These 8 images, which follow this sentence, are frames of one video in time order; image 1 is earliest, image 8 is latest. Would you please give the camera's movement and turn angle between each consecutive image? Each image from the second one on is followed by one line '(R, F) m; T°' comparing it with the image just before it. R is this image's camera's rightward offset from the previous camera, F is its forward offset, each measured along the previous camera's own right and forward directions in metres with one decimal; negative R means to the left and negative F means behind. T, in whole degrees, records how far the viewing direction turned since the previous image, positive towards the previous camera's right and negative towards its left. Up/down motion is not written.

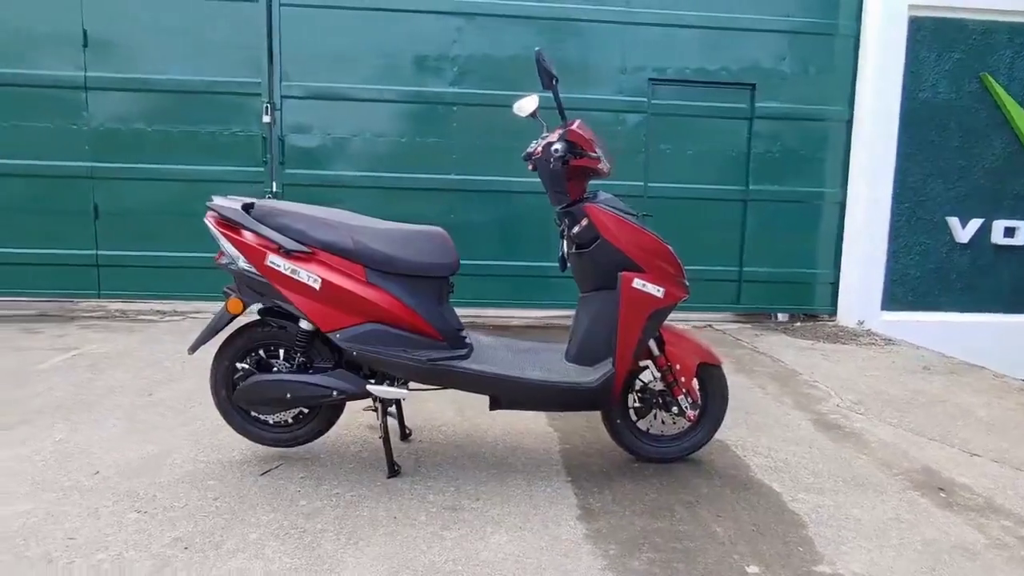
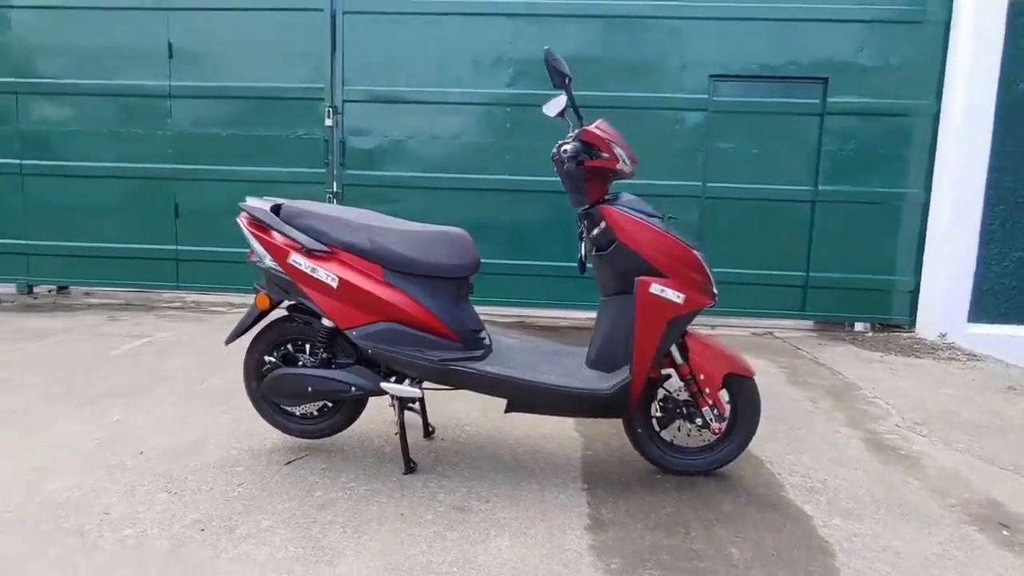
(+0.3, 0.0) m; -7°
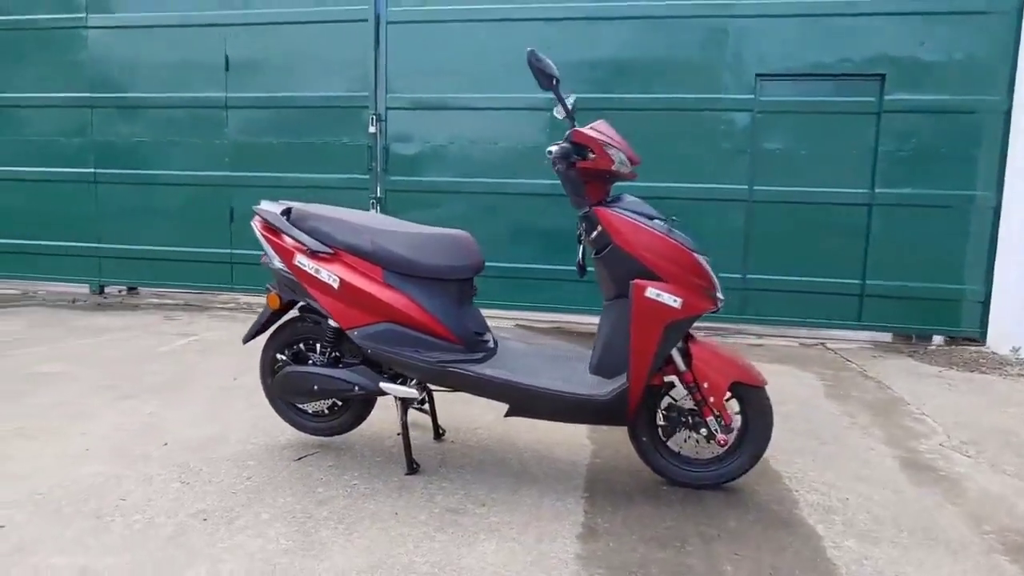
(+0.3, 0.0) m; -6°
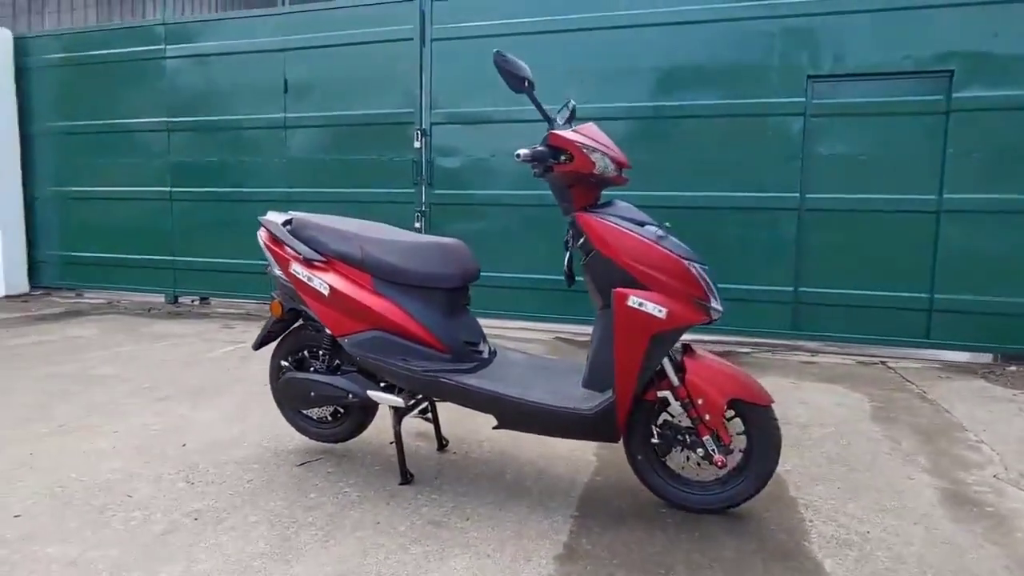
(+0.4, +0.1) m; -7°
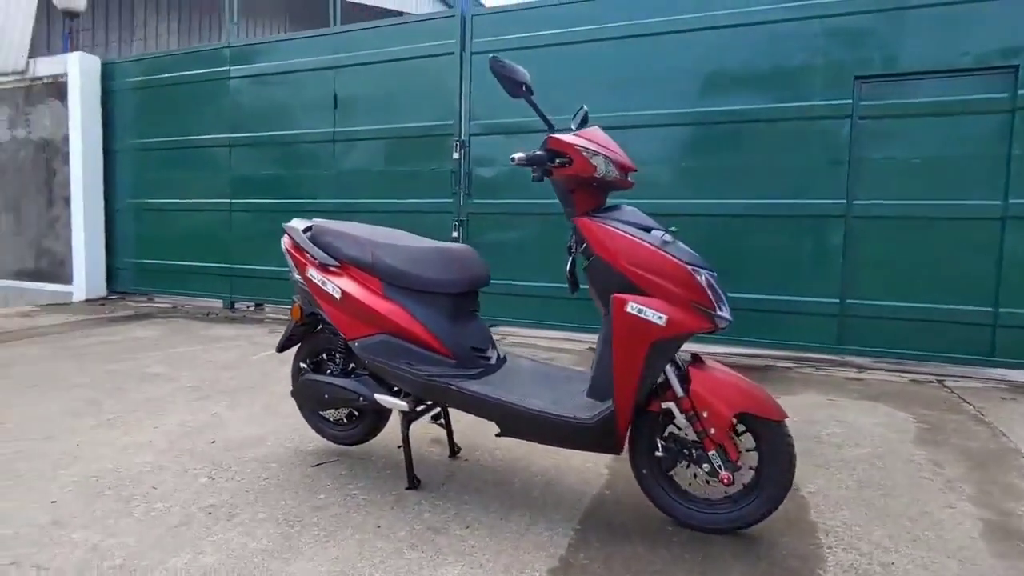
(+0.2, 0.0) m; -6°
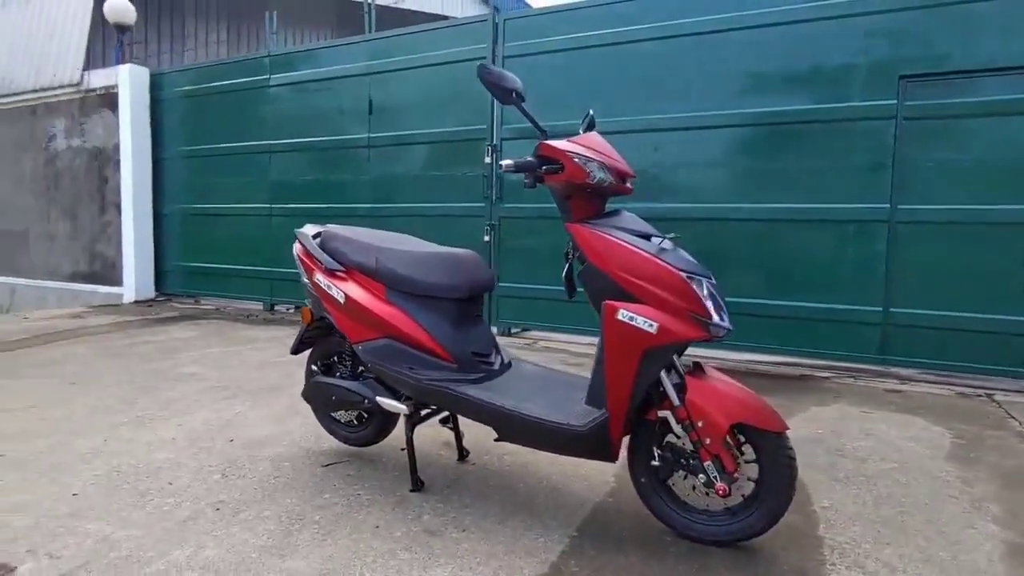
(+0.2, 0.0) m; -4°
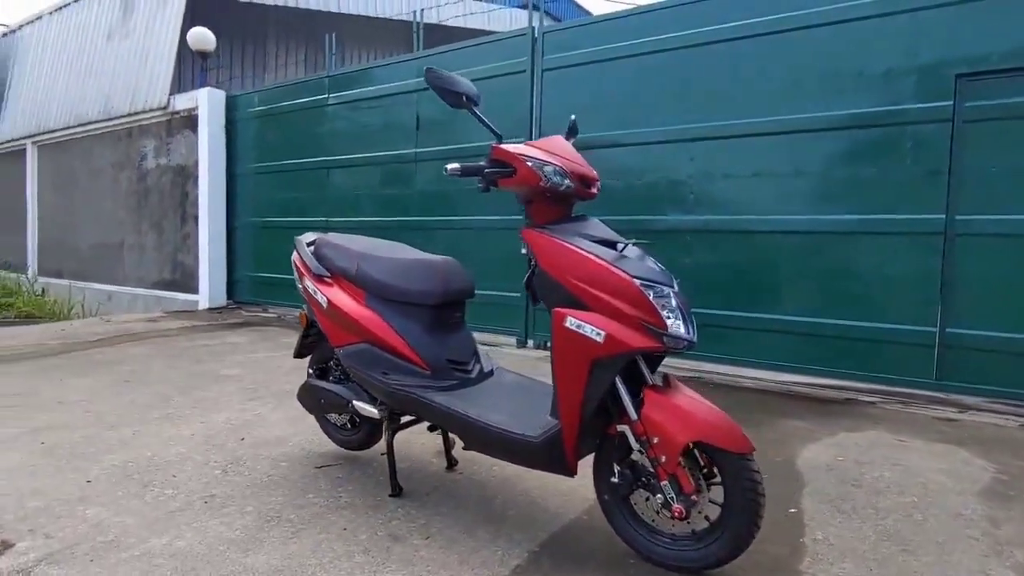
(+0.4, +0.1) m; -7°
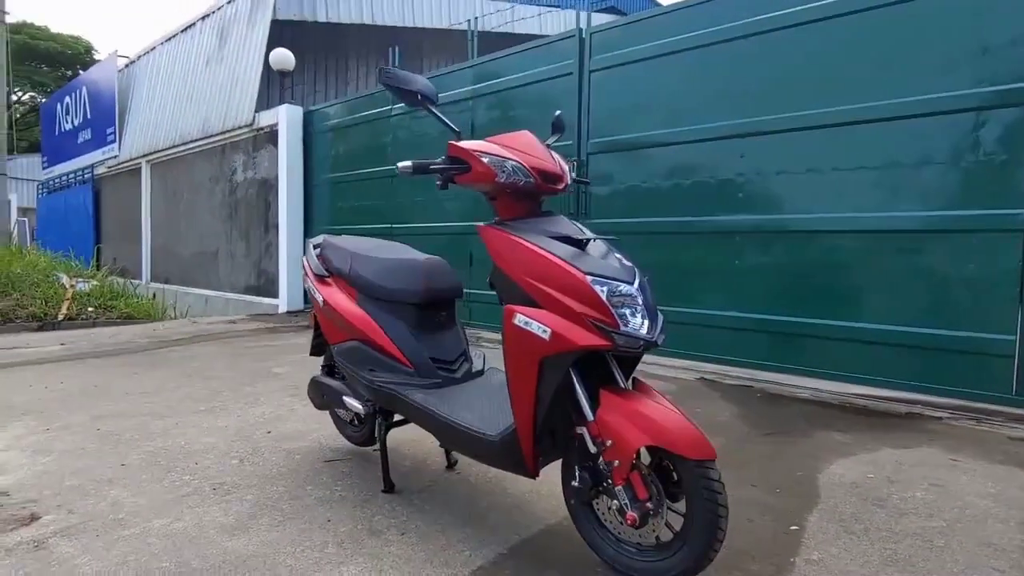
(+0.5, +0.1) m; -8°
